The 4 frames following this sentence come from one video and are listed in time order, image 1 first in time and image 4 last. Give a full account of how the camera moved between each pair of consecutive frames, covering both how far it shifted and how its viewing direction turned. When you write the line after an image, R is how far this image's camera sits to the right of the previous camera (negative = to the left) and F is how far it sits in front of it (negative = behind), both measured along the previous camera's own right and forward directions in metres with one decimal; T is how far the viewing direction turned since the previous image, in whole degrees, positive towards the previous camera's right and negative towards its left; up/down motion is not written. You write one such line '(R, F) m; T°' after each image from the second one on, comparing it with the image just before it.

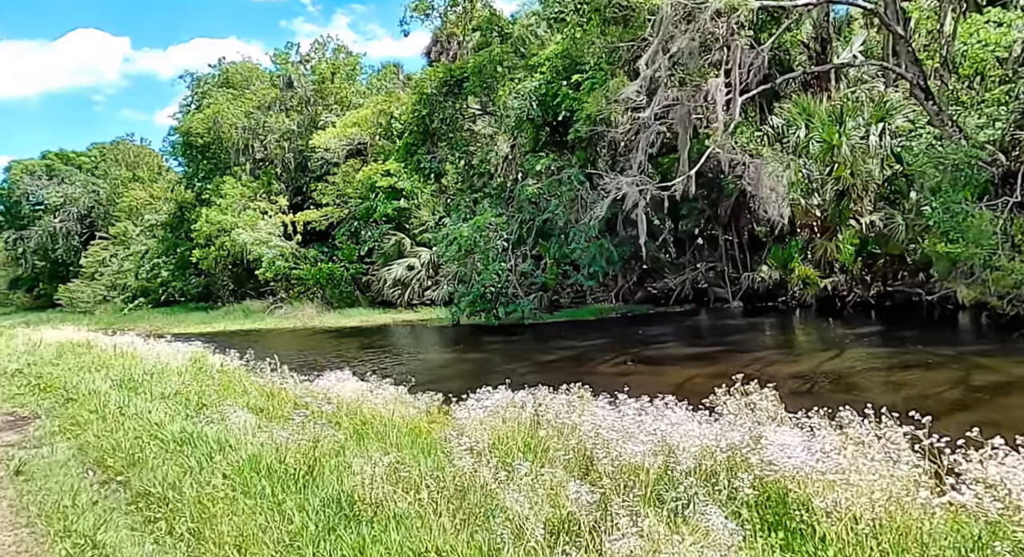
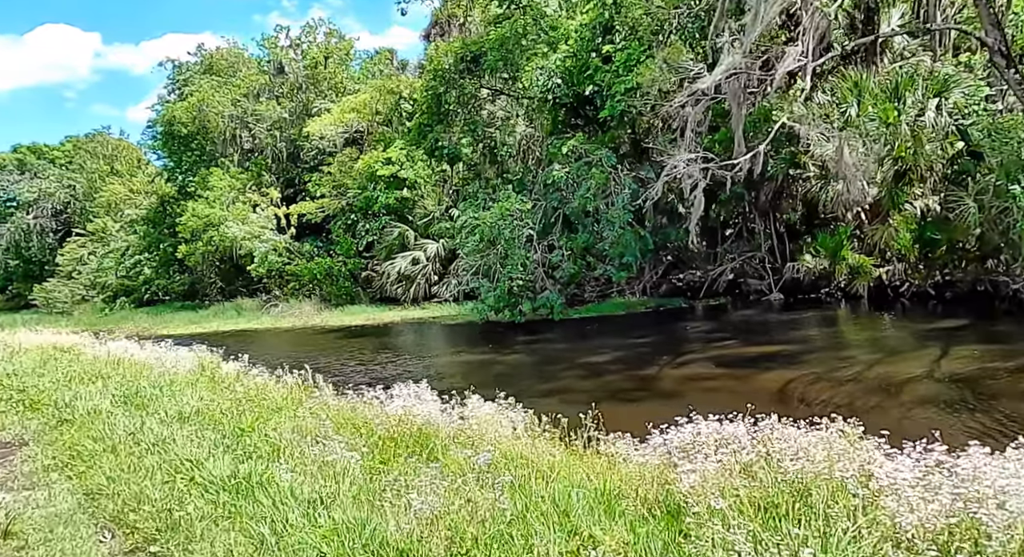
(-0.9, +1.4) m; +1°
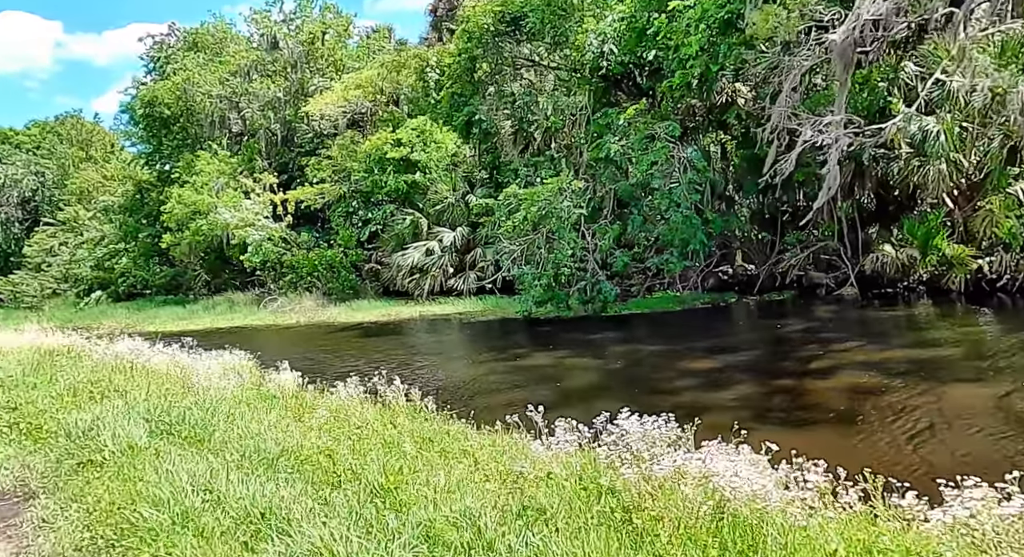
(-1.4, +1.9) m; +2°
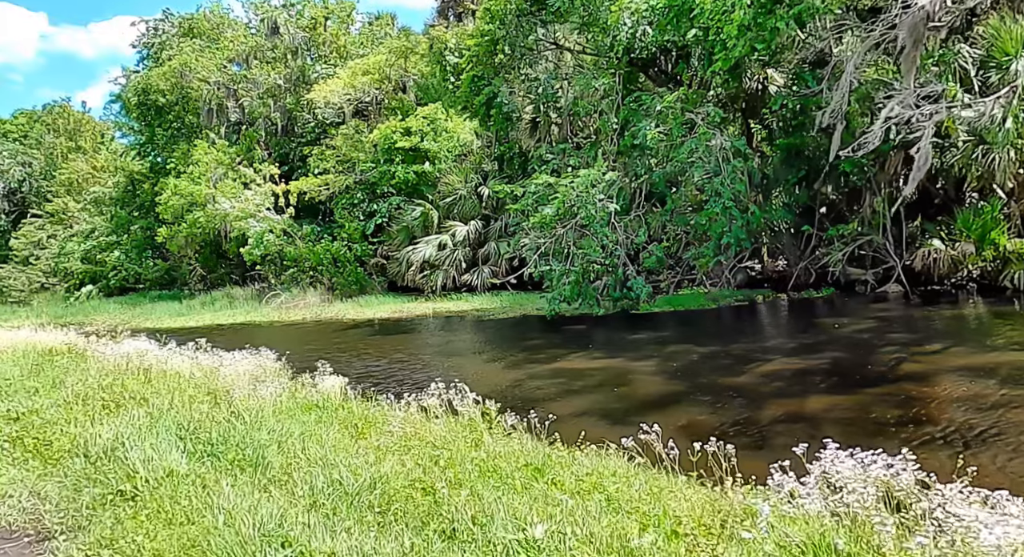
(-0.7, +0.9) m; +1°
